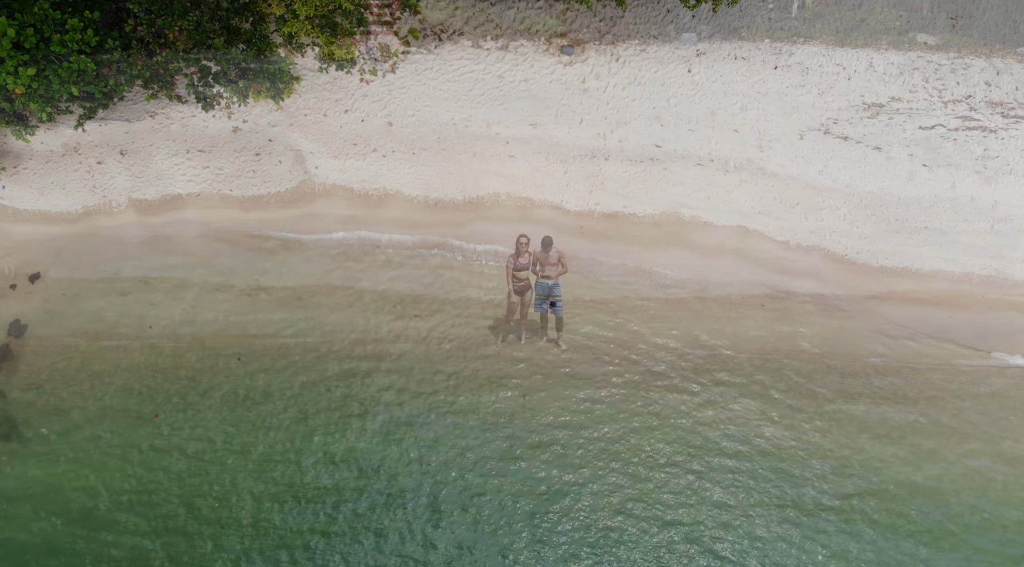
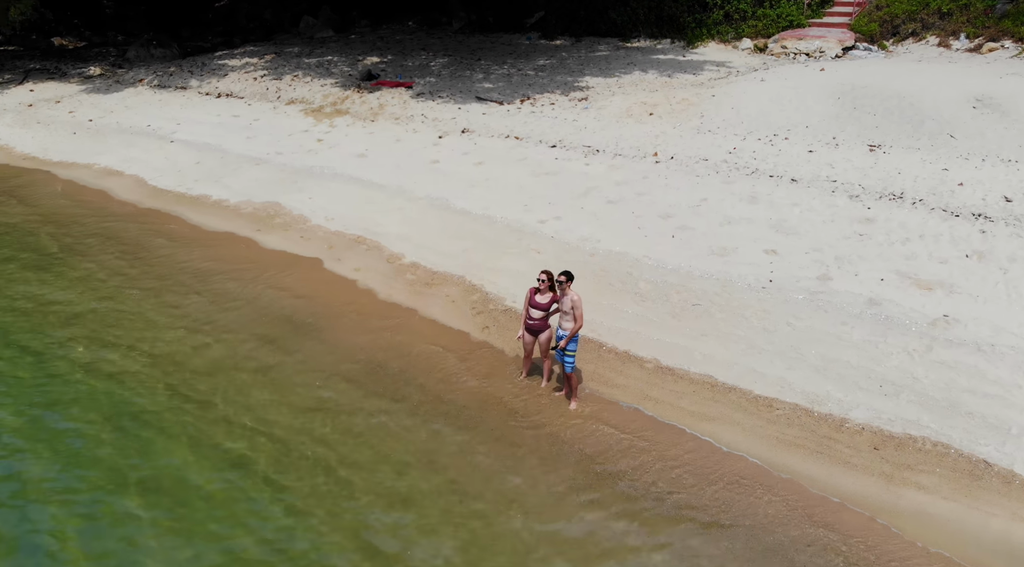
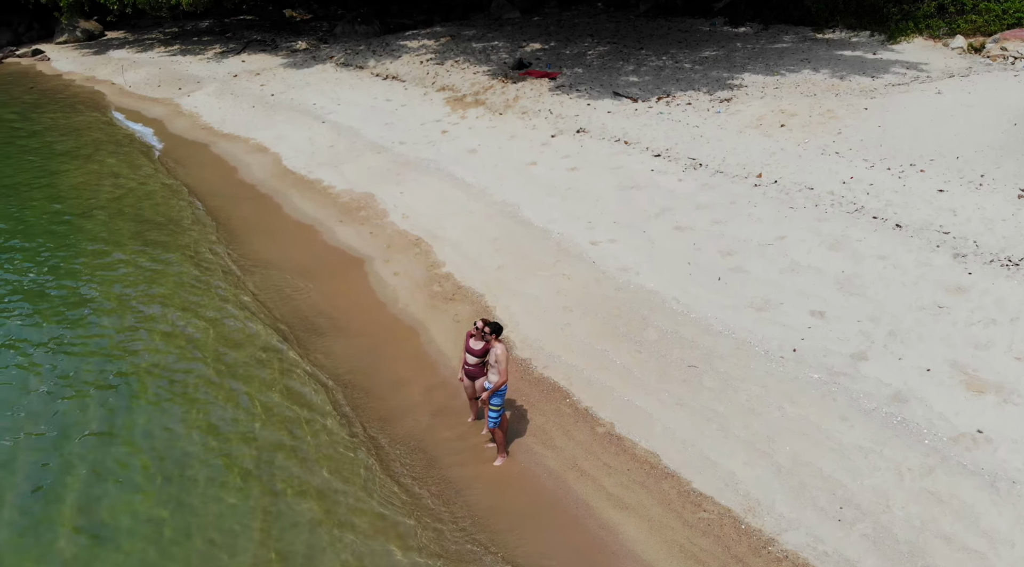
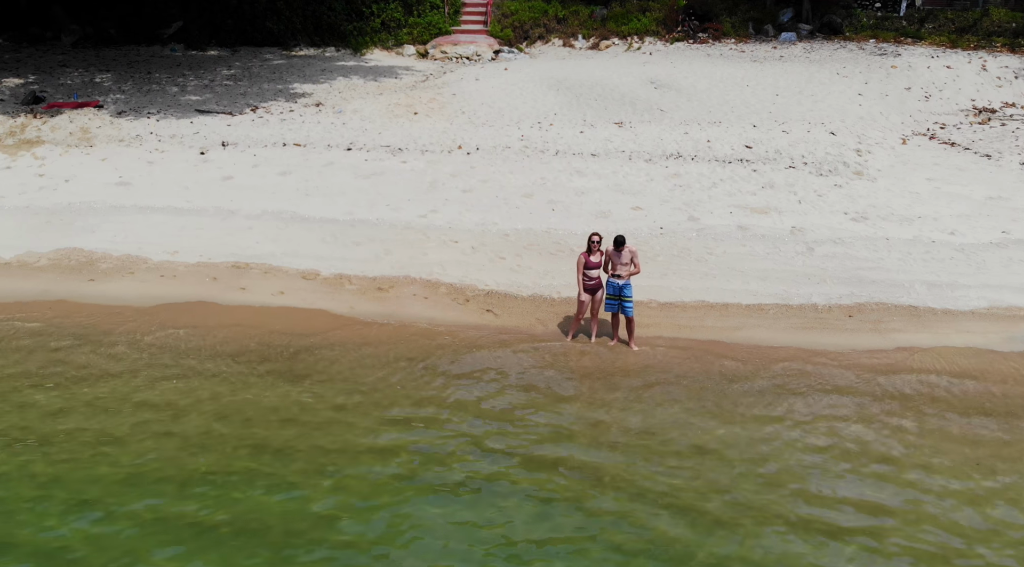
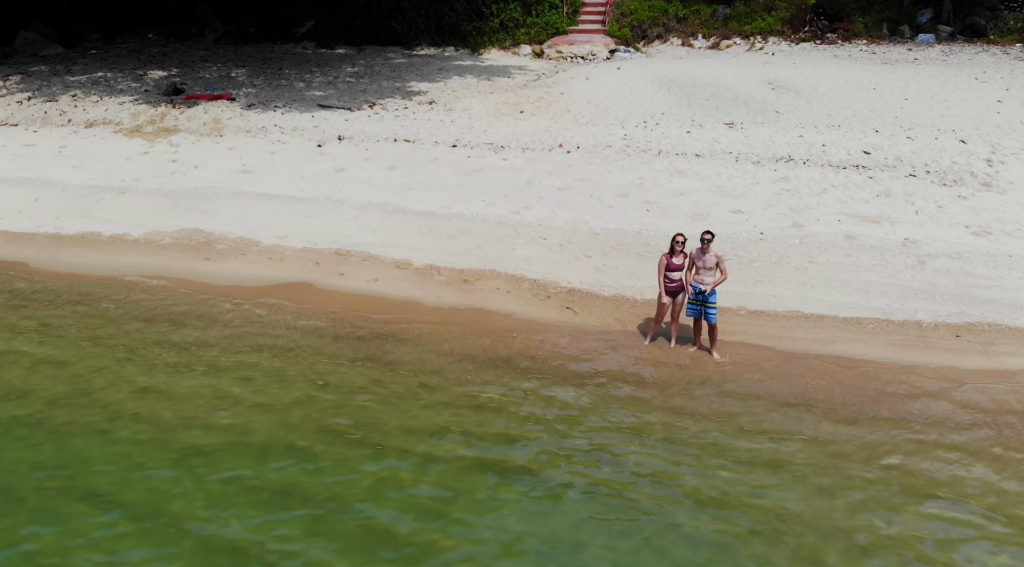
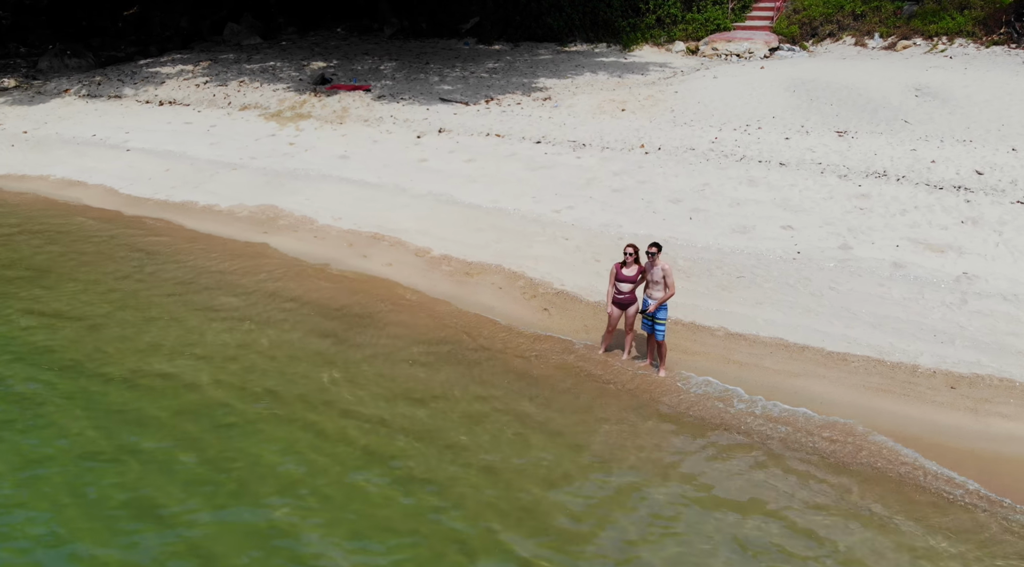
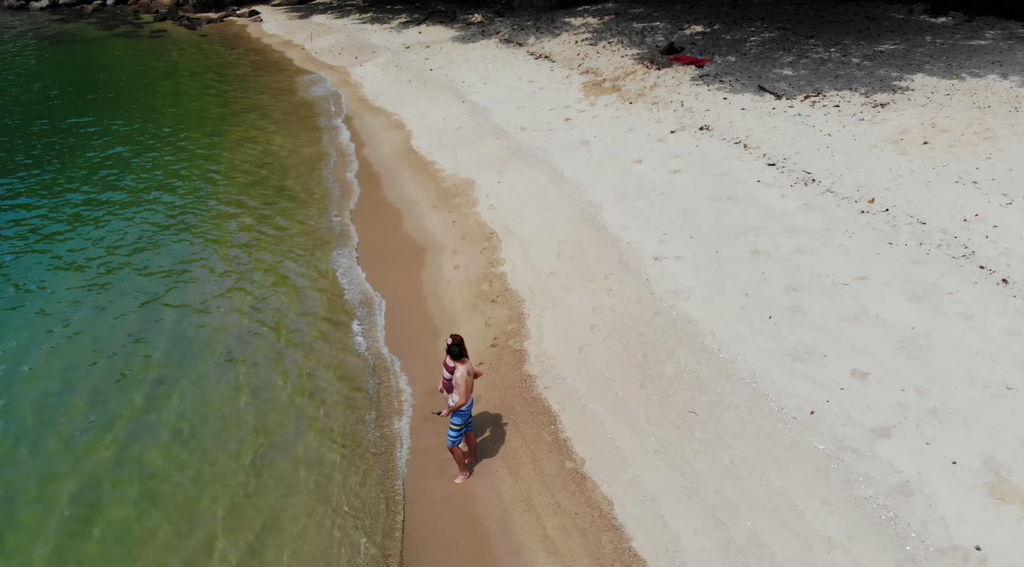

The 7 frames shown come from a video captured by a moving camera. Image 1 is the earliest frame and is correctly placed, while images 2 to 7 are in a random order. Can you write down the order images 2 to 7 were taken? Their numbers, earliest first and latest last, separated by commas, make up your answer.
4, 5, 6, 2, 3, 7
